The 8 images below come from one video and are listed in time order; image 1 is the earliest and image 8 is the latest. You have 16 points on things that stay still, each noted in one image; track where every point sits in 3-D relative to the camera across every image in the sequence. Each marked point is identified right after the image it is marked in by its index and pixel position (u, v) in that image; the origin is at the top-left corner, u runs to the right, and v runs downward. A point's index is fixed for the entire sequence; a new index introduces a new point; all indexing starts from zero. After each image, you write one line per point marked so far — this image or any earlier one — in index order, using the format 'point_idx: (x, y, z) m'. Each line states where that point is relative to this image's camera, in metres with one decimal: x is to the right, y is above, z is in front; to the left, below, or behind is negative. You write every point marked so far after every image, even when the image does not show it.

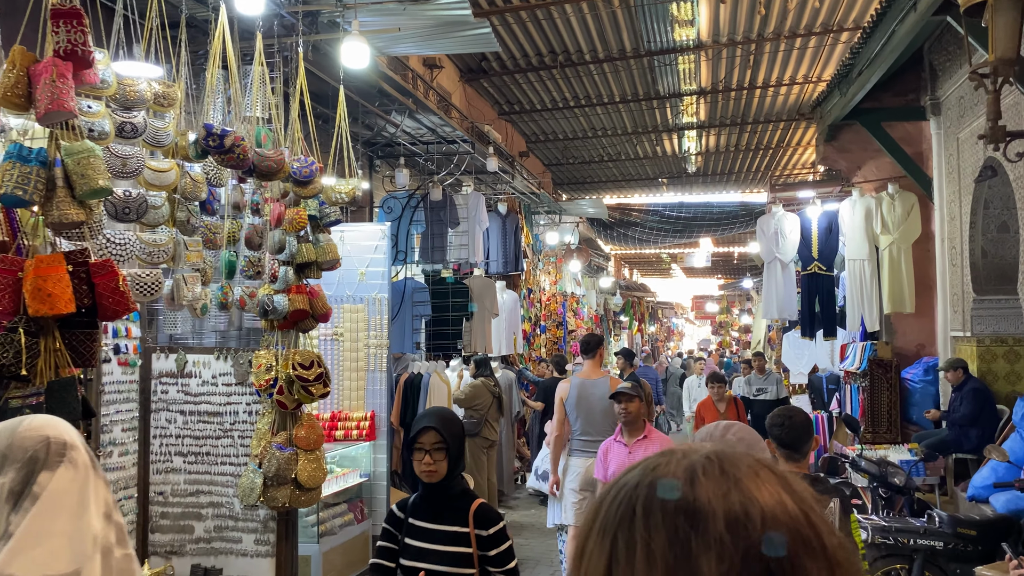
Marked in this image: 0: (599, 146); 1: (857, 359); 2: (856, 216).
0: (+1.2, +1.9, +10.9) m
1: (+2.8, -0.6, +6.7) m
2: (+2.7, +0.6, +6.6) m
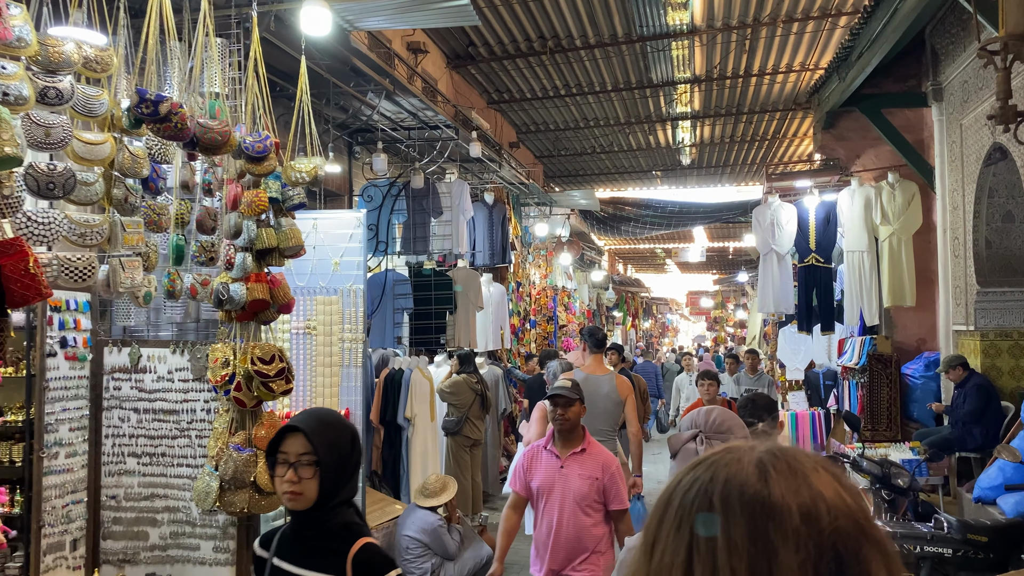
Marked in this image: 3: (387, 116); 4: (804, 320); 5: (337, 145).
0: (+1.0, +1.9, +10.7) m
1: (+2.7, -0.5, +6.5) m
2: (+2.6, +0.6, +6.3) m
3: (-0.8, +1.1, +5.3) m
4: (+2.4, -0.3, +6.7) m
5: (-1.2, +0.9, +5.5) m
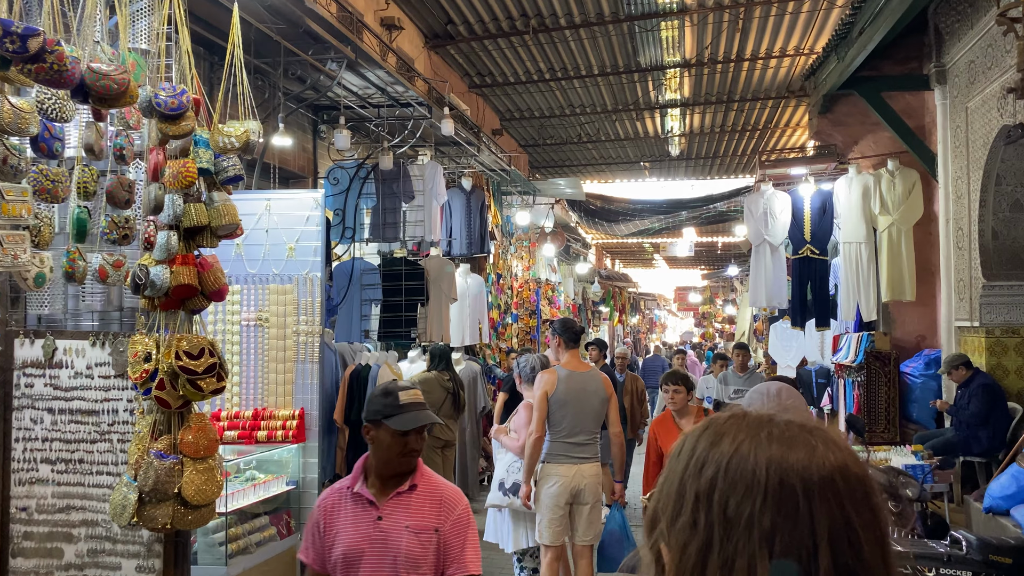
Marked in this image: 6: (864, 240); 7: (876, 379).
0: (+0.8, +2.0, +10.3) m
1: (+2.5, -0.5, +6.2) m
2: (+2.5, +0.7, +6.0) m
3: (-0.9, +1.2, +4.9) m
4: (+2.2, -0.2, +6.4) m
5: (-1.3, +1.0, +5.1) m
6: (+2.5, +0.3, +6.0) m
7: (+2.5, -0.6, +5.8) m
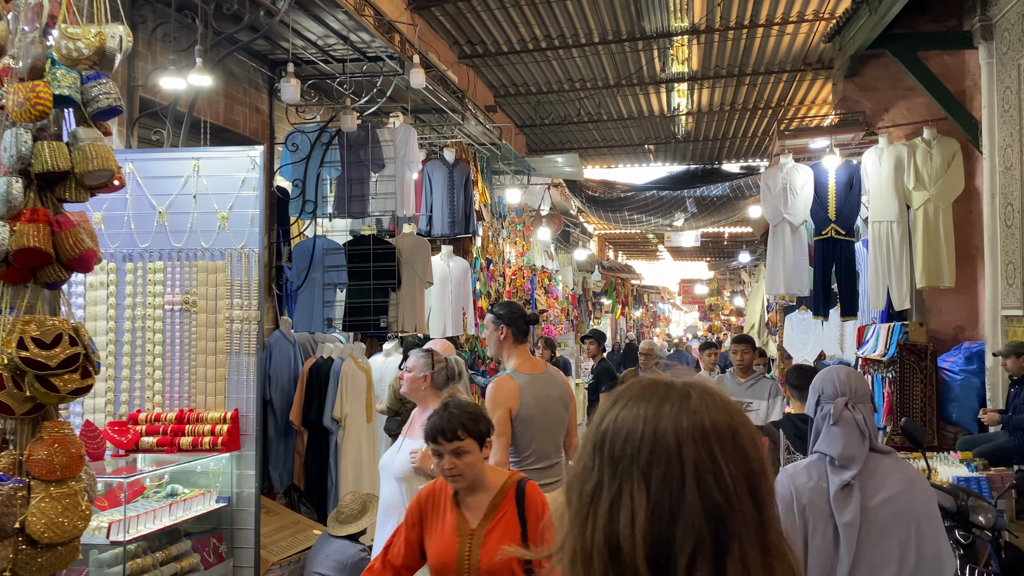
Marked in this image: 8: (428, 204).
0: (+0.8, +2.2, +9.6) m
1: (+2.5, -0.4, +5.5) m
2: (+2.4, +0.8, +5.3) m
3: (-1.0, +1.3, +4.2) m
4: (+2.1, -0.1, +5.7) m
5: (-1.4, +1.1, +4.4) m
6: (+2.5, +0.4, +5.3) m
7: (+2.5, -0.5, +5.1) m
8: (-0.6, +0.6, +5.4) m
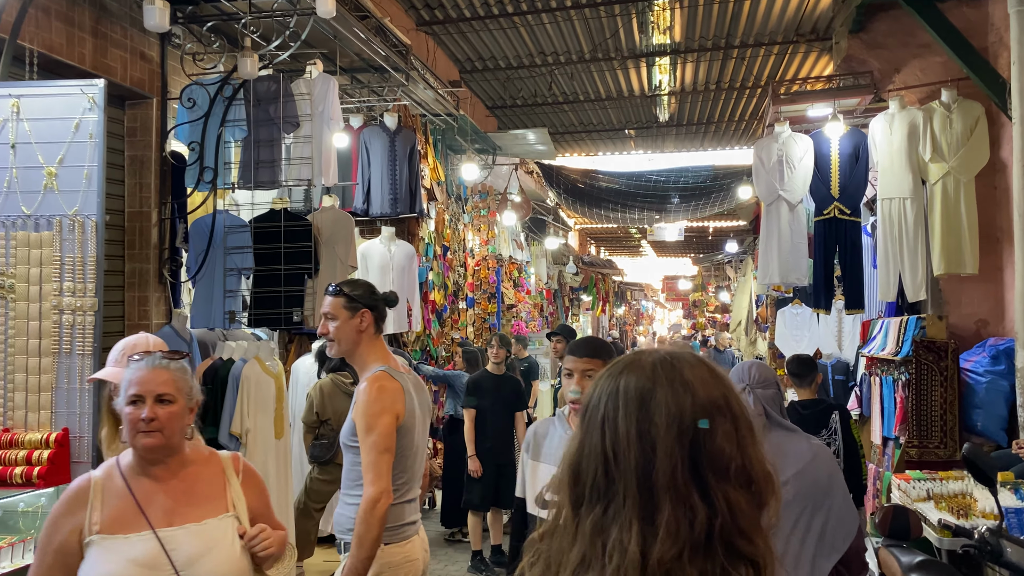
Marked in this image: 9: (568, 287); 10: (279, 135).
0: (+0.4, +2.2, +8.8) m
1: (+2.2, -0.3, +4.8) m
2: (+2.1, +0.8, +4.6) m
3: (-1.3, +1.3, +3.4) m
4: (+1.8, 0.0, +5.0) m
5: (-1.6, +1.2, +3.6) m
6: (+2.2, +0.5, +4.6) m
7: (+2.2, -0.5, +4.4) m
8: (-0.8, +0.6, +4.6) m
9: (+0.9, 0.0, +13.2) m
10: (-1.1, +0.7, +3.7) m
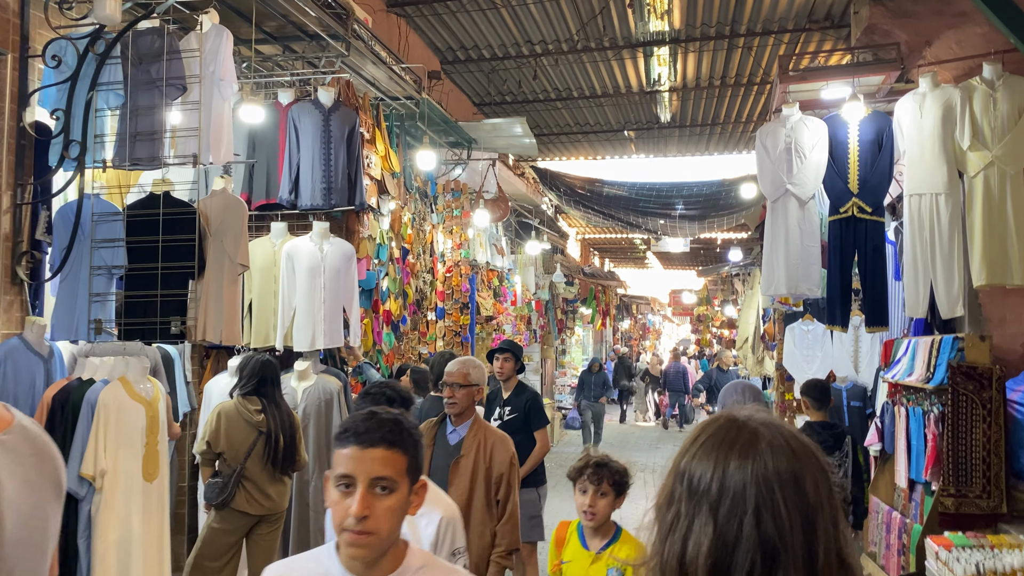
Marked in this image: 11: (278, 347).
0: (+0.3, +2.1, +8.1) m
1: (+2.0, -0.4, +4.0) m
2: (+1.9, +0.8, +3.8) m
3: (-1.5, +1.3, +2.7) m
4: (+1.6, -0.1, +4.2) m
5: (-1.9, +1.2, +2.9) m
6: (+2.0, +0.5, +3.8) m
7: (+2.0, -0.5, +3.6) m
8: (-1.0, +0.6, +3.9) m
9: (+0.8, -0.2, +12.4) m
10: (-1.3, +0.7, +3.0) m
11: (-1.1, -0.3, +3.9) m
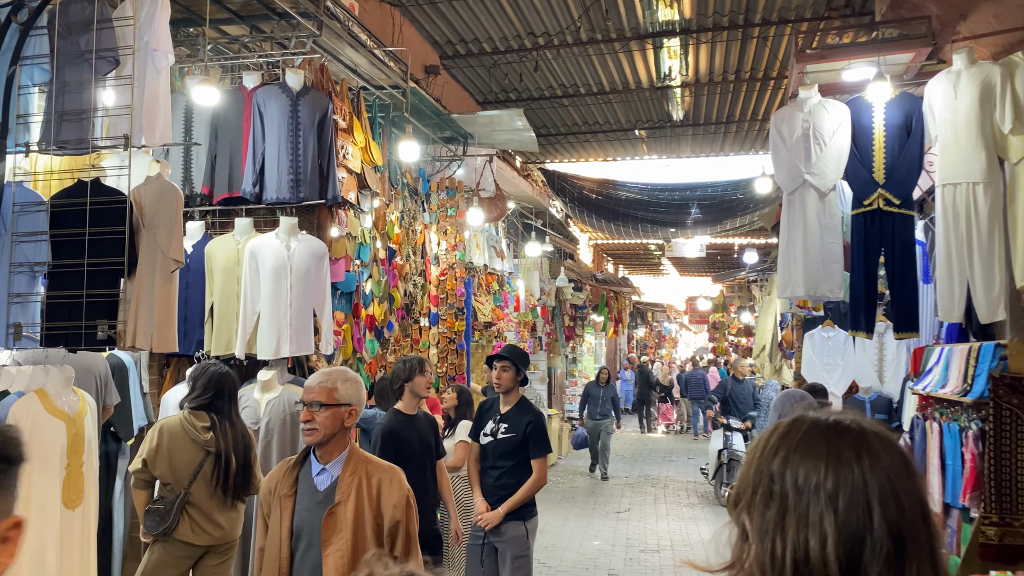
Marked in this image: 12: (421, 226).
0: (+0.3, +2.1, +7.8) m
1: (+1.9, -0.4, +3.6) m
2: (+1.8, +0.8, +3.4) m
3: (-1.6, +1.3, +2.3) m
4: (+1.6, -0.1, +3.8) m
5: (-1.9, +1.2, +2.6) m
6: (+1.9, +0.4, +3.4) m
7: (+1.9, -0.5, +3.2) m
8: (-1.1, +0.6, +3.6) m
9: (+0.9, -0.3, +12.0) m
10: (-1.4, +0.7, +2.7) m
11: (-1.2, -0.3, +3.5) m
12: (-0.6, +0.4, +5.4) m
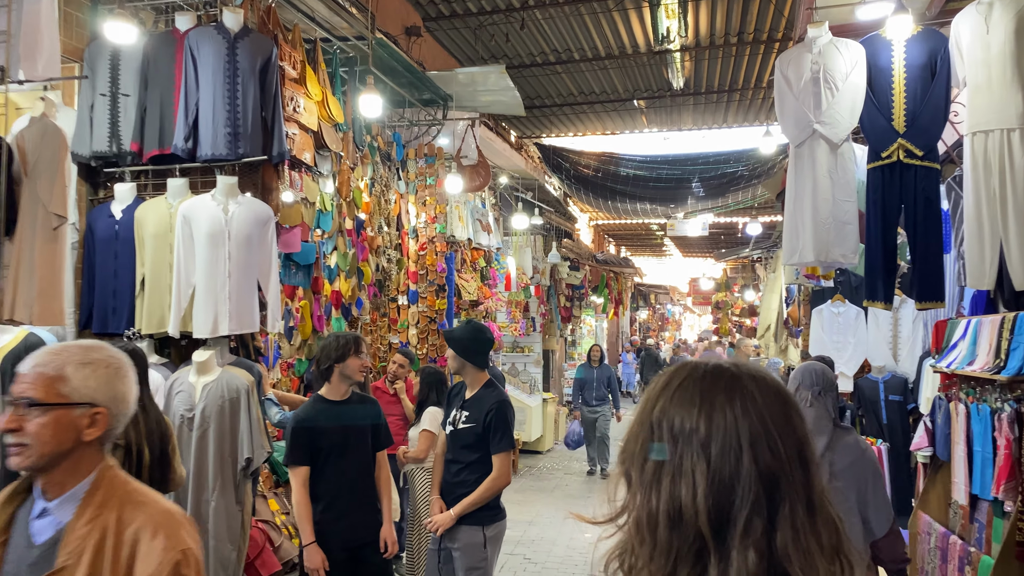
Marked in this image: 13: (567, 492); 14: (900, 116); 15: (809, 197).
0: (+0.2, +2.3, +7.3) m
1: (+1.8, -0.2, +3.1) m
2: (+1.7, +0.9, +2.9) m
3: (-1.7, +1.4, +1.9) m
4: (+1.5, 0.0, +3.3) m
5: (-2.1, +1.3, +2.1) m
6: (+1.8, +0.6, +2.9) m
7: (+1.8, -0.4, +2.7) m
8: (-1.2, +0.7, +3.1) m
9: (+0.9, 0.0, +11.6) m
10: (-1.5, +0.8, +2.2) m
11: (-1.3, -0.2, +3.1) m
12: (-0.7, +0.6, +4.9) m
13: (+0.5, -1.6, +6.7) m
14: (+1.5, +0.7, +3.2) m
15: (+1.2, +0.4, +3.4) m
